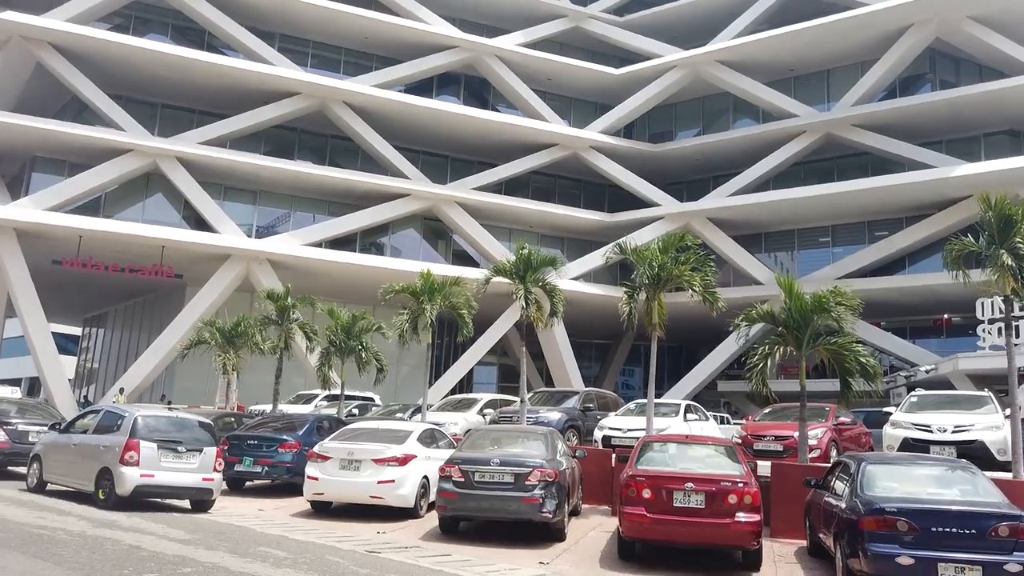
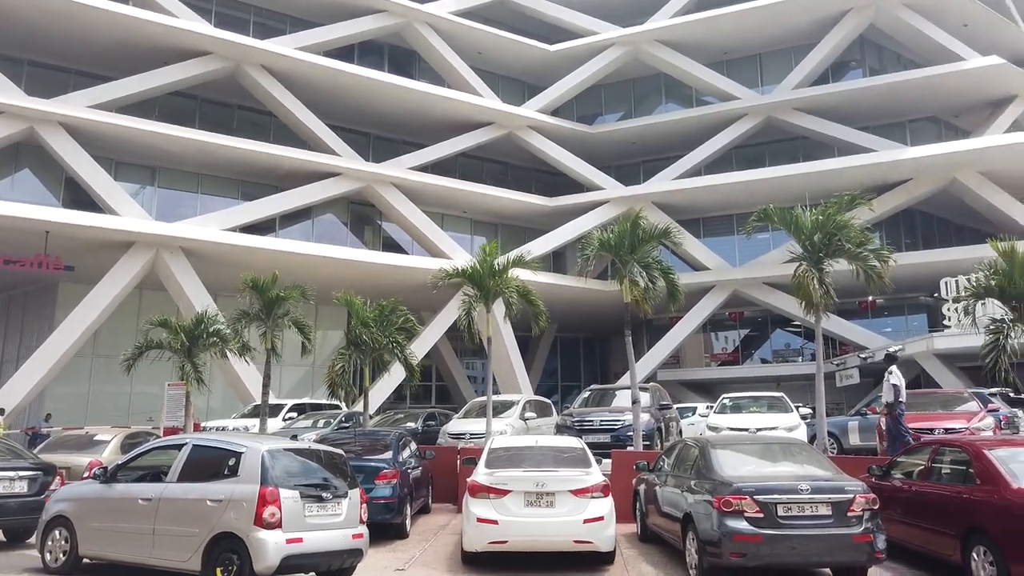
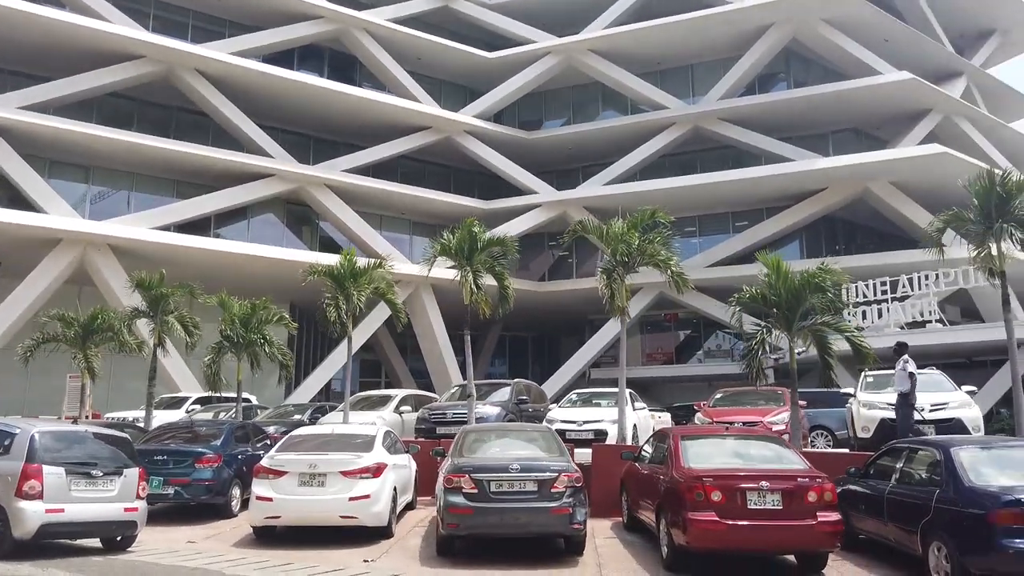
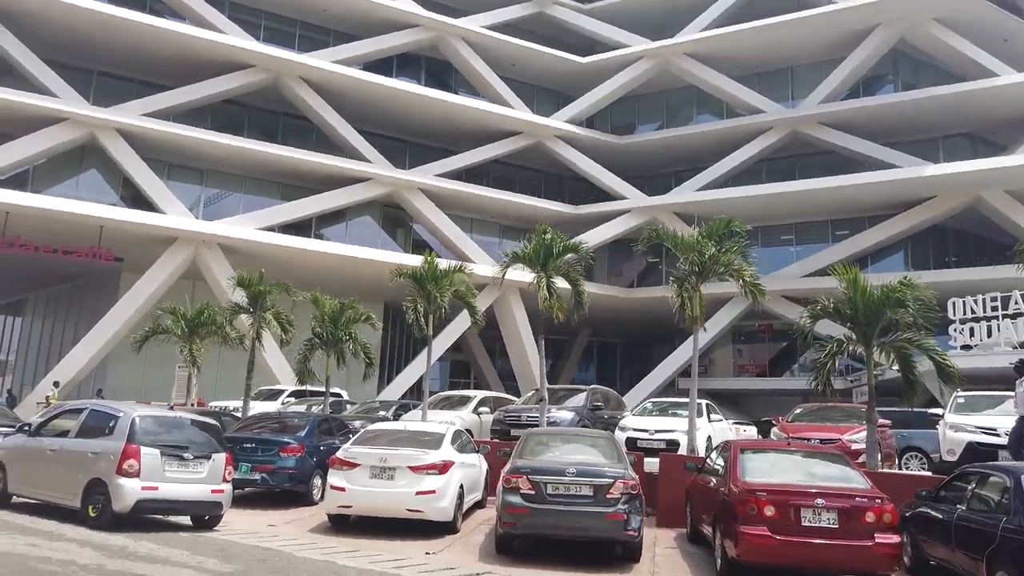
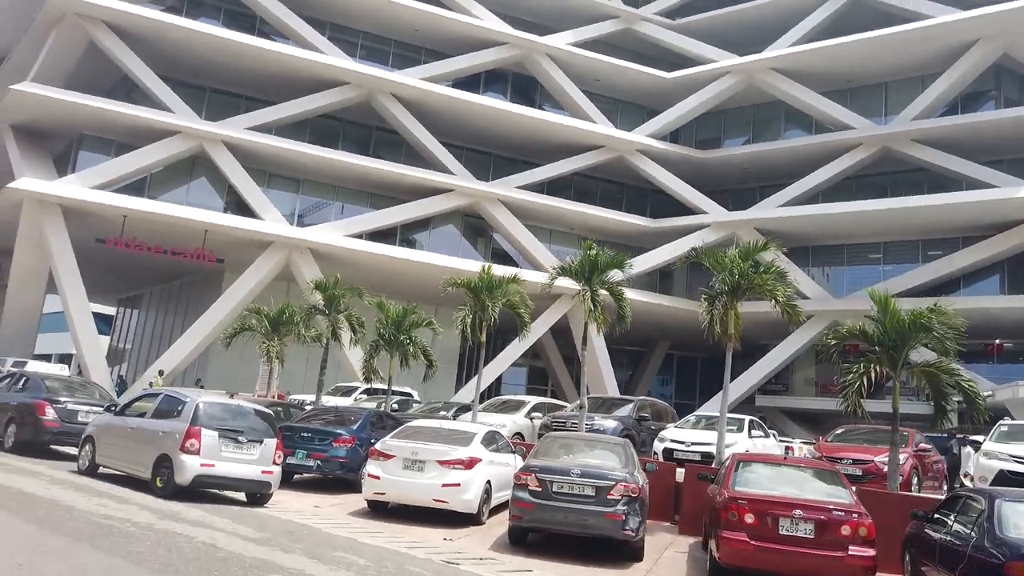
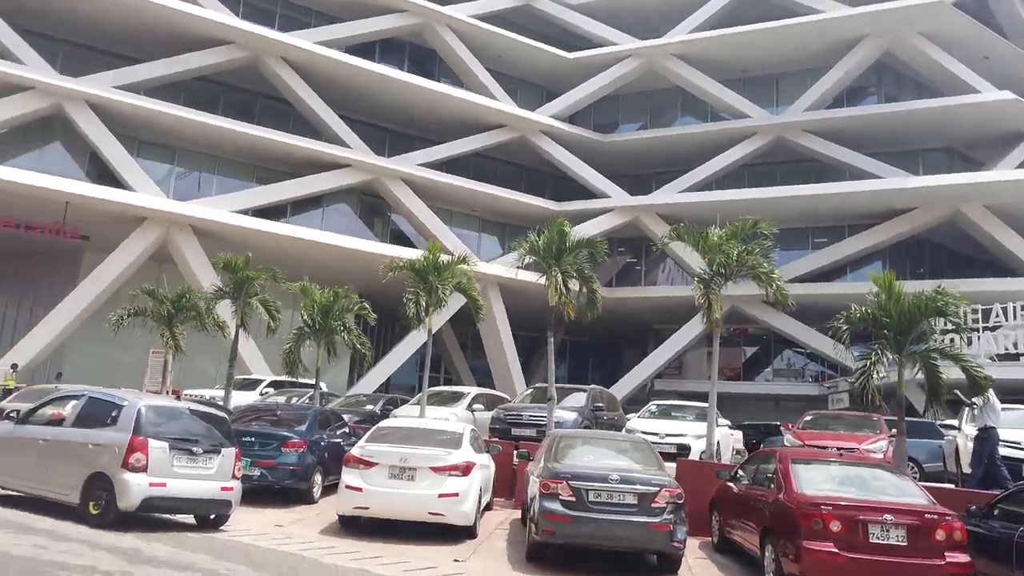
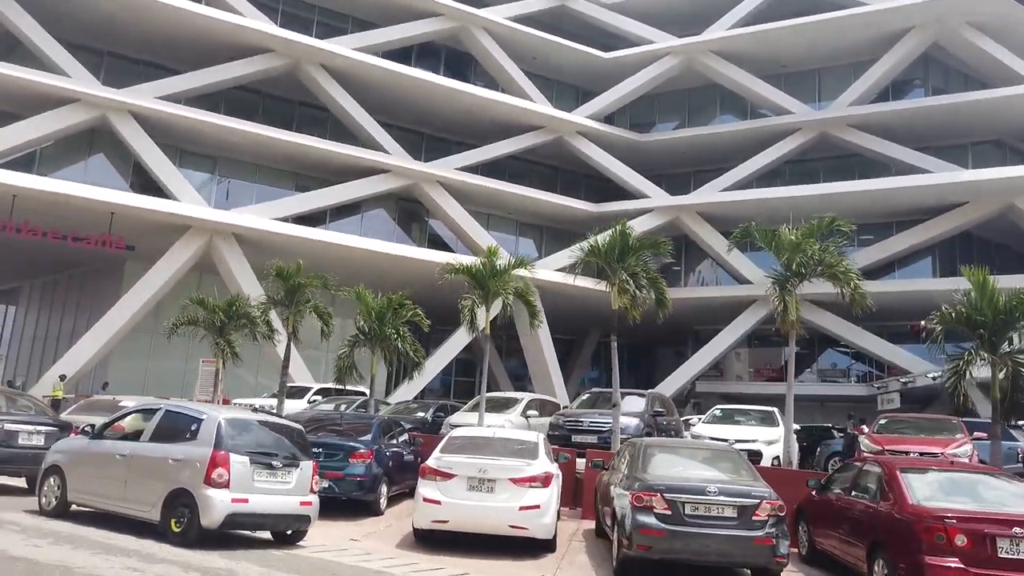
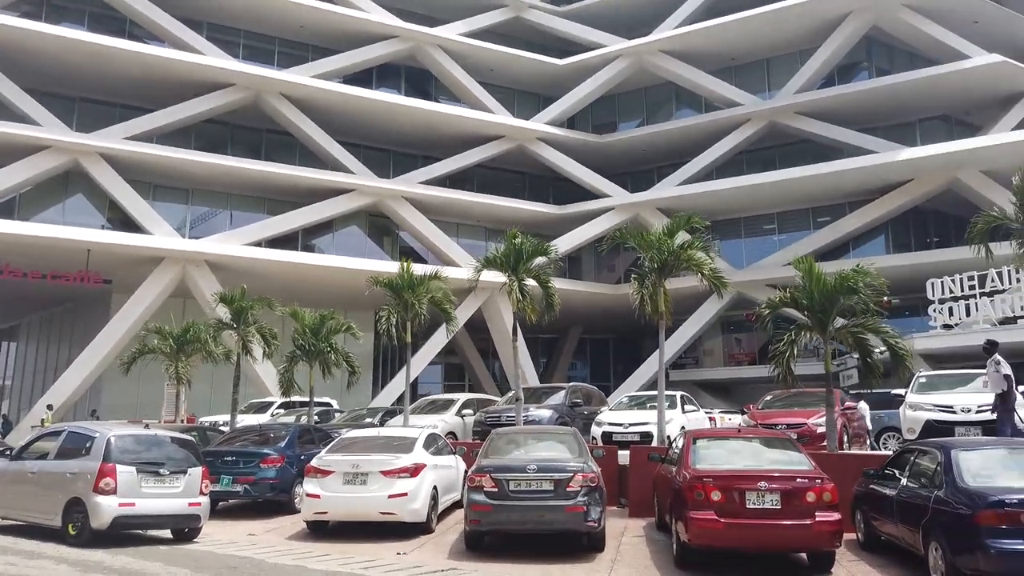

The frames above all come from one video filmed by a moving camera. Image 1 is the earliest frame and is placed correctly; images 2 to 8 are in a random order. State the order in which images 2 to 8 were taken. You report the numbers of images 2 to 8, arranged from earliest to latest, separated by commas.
5, 8, 4, 3, 6, 7, 2
